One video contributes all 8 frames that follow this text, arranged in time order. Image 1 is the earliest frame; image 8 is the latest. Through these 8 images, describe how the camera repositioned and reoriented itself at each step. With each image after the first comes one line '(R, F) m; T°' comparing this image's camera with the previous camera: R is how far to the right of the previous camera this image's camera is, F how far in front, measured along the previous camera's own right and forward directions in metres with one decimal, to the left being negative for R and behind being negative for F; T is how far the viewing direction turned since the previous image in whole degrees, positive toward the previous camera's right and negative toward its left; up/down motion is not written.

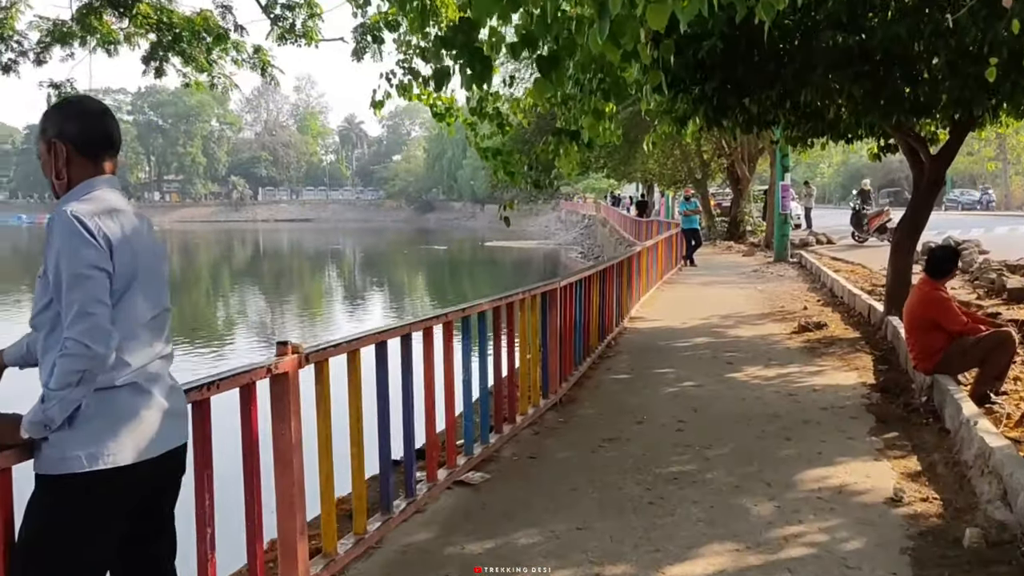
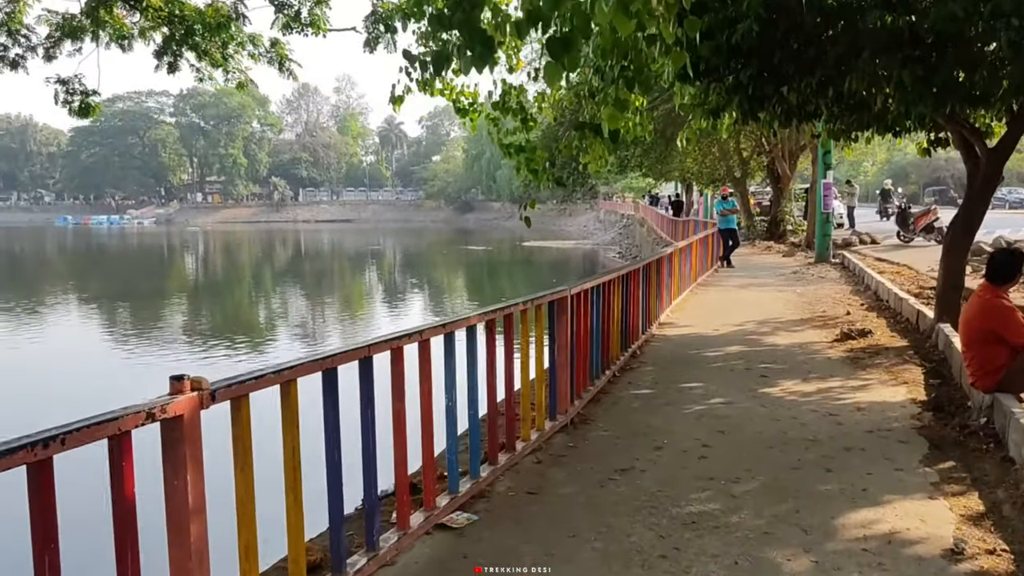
(+0.2, +0.6) m; -2°
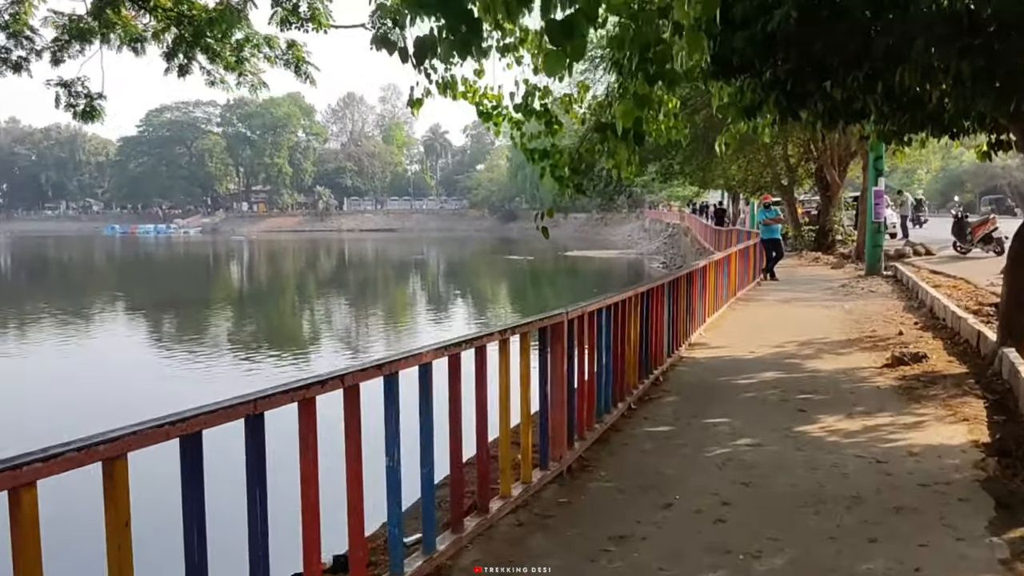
(+0.2, +0.7) m; -3°
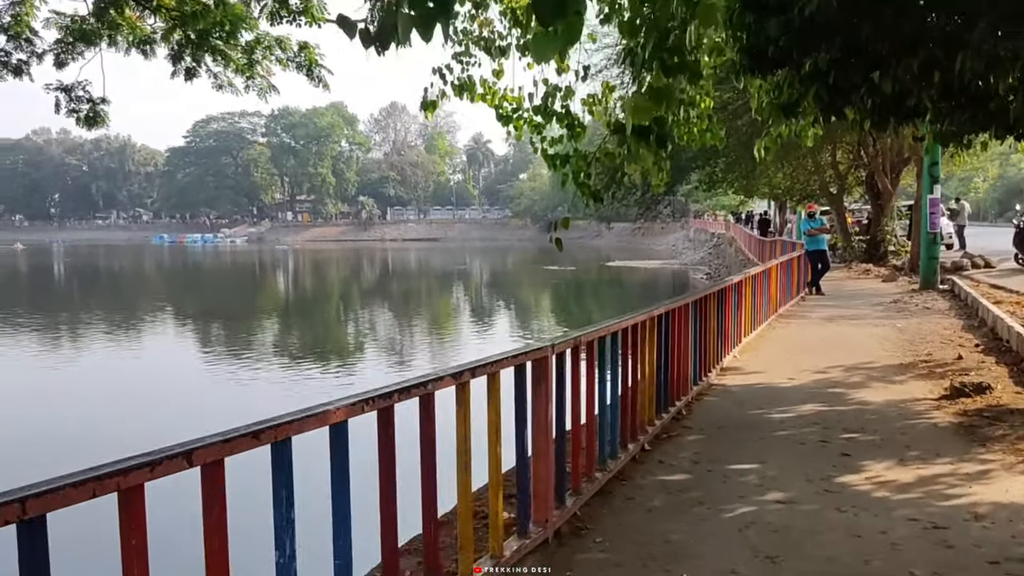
(+0.2, +0.7) m; -3°
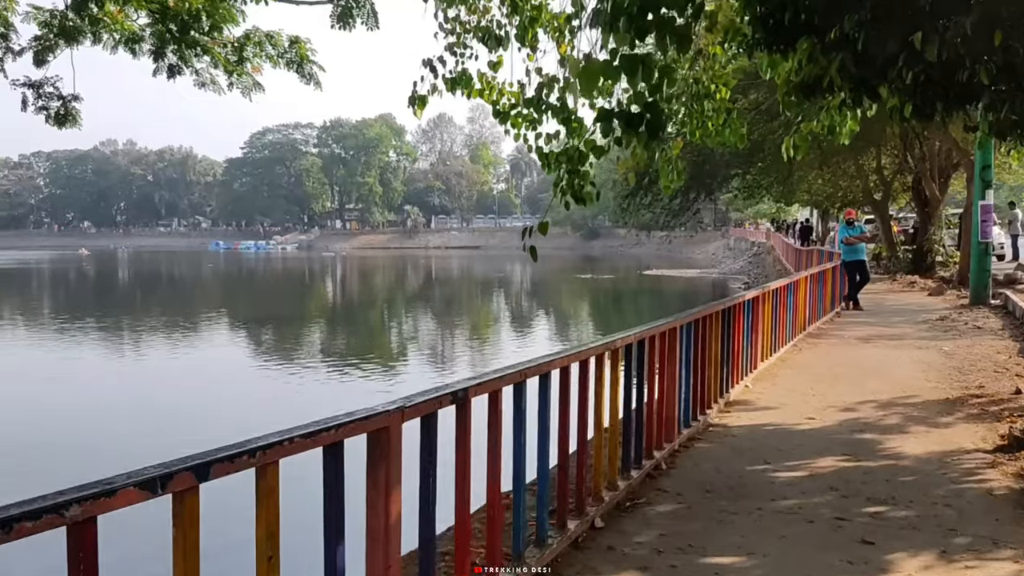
(+0.5, +1.1) m; -2°
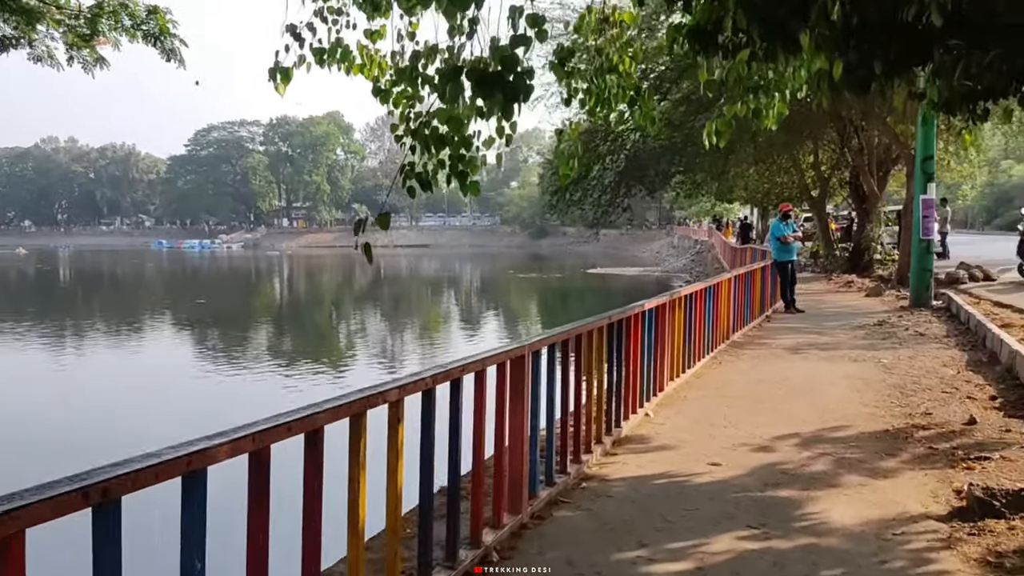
(+0.6, +1.3) m; +3°
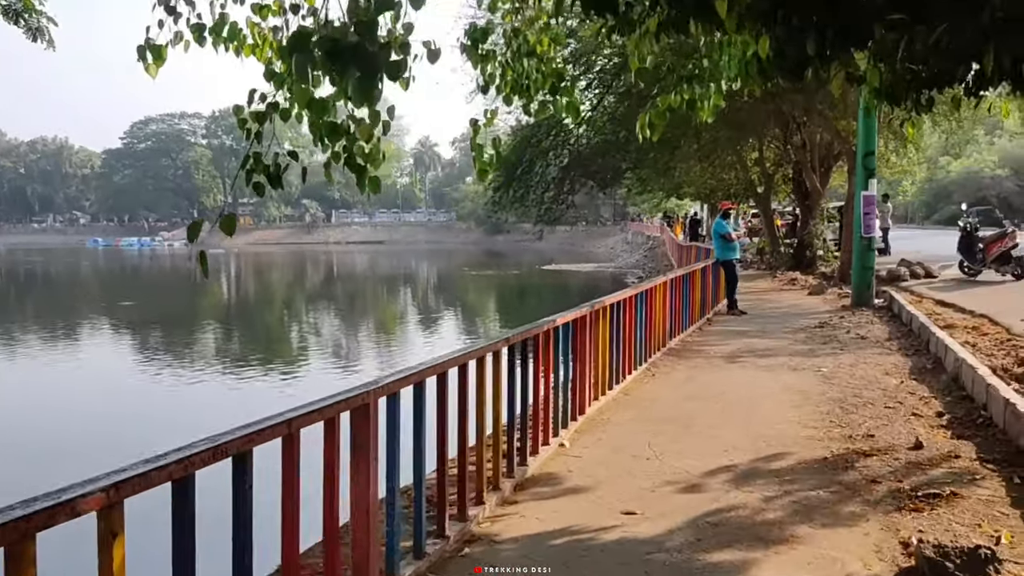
(+0.3, +0.6) m; +3°
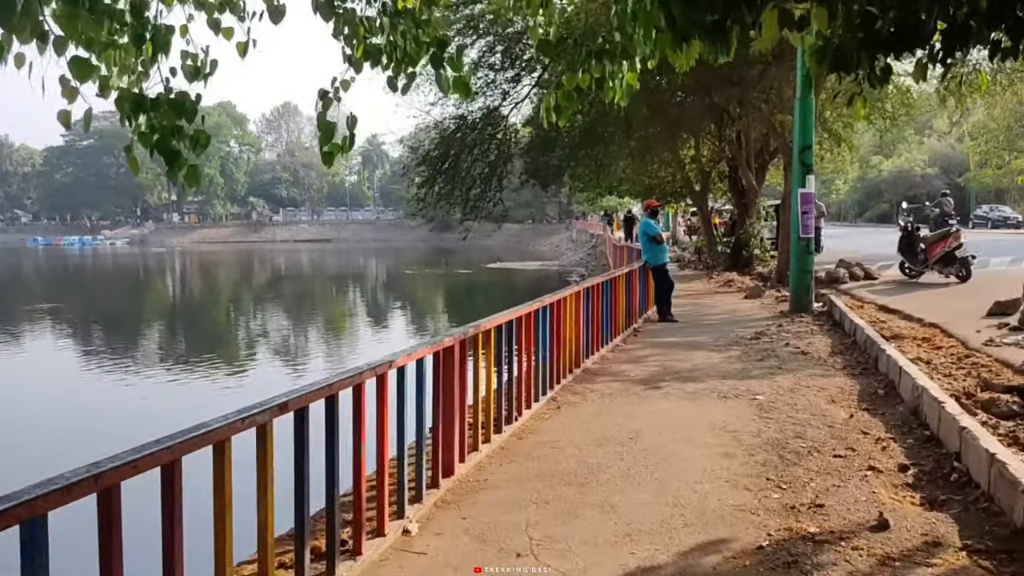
(+0.4, +1.3) m; +3°
